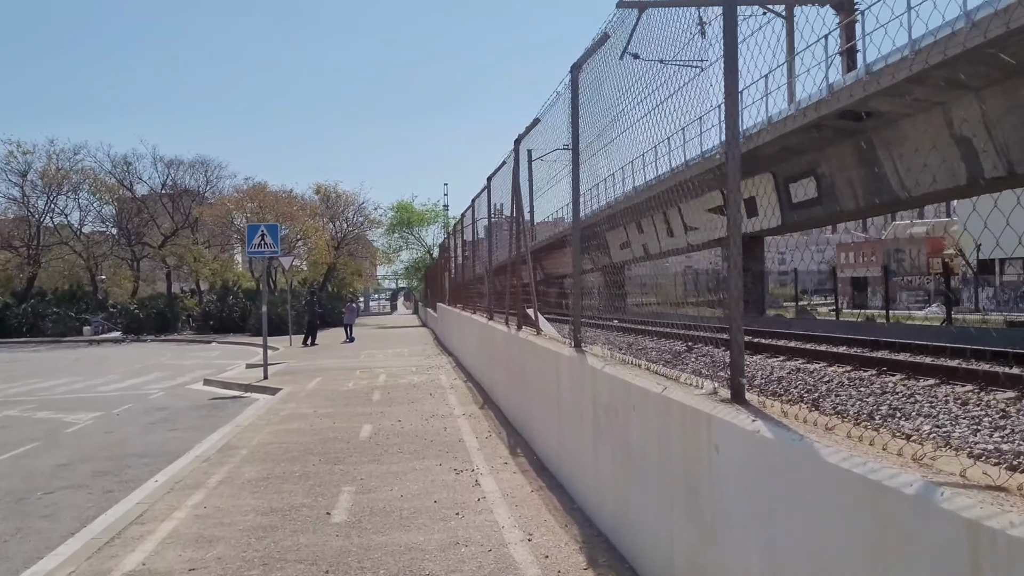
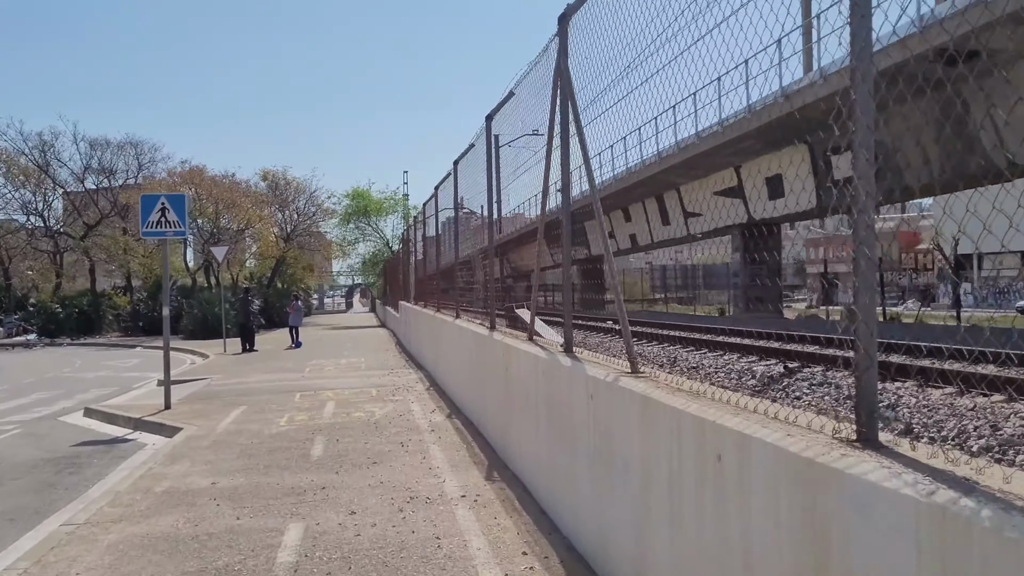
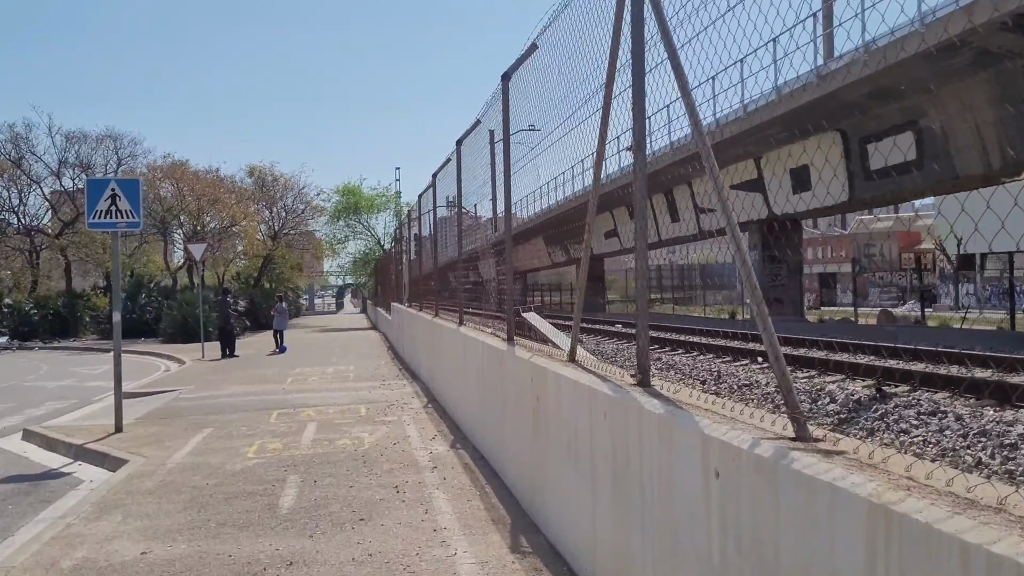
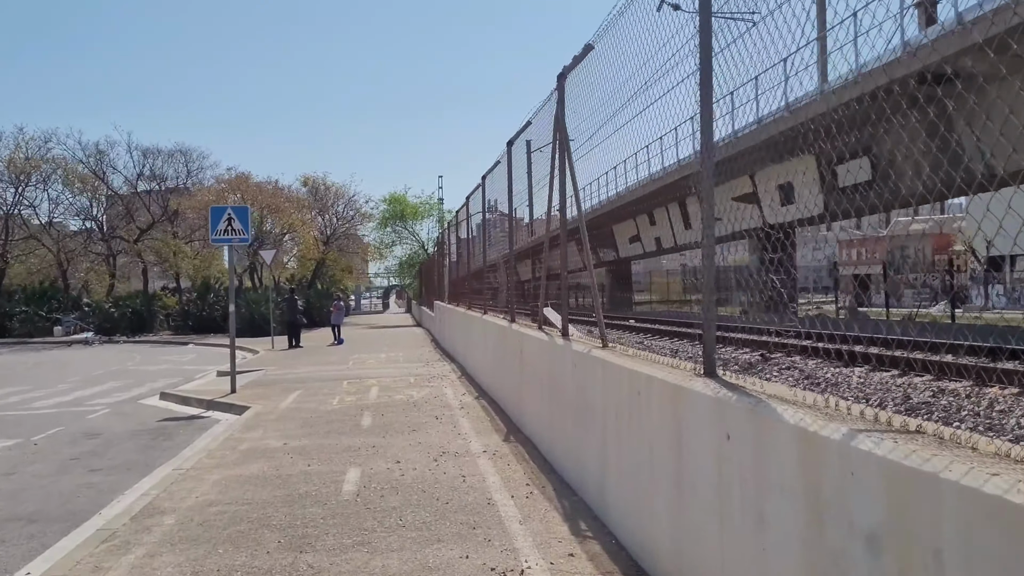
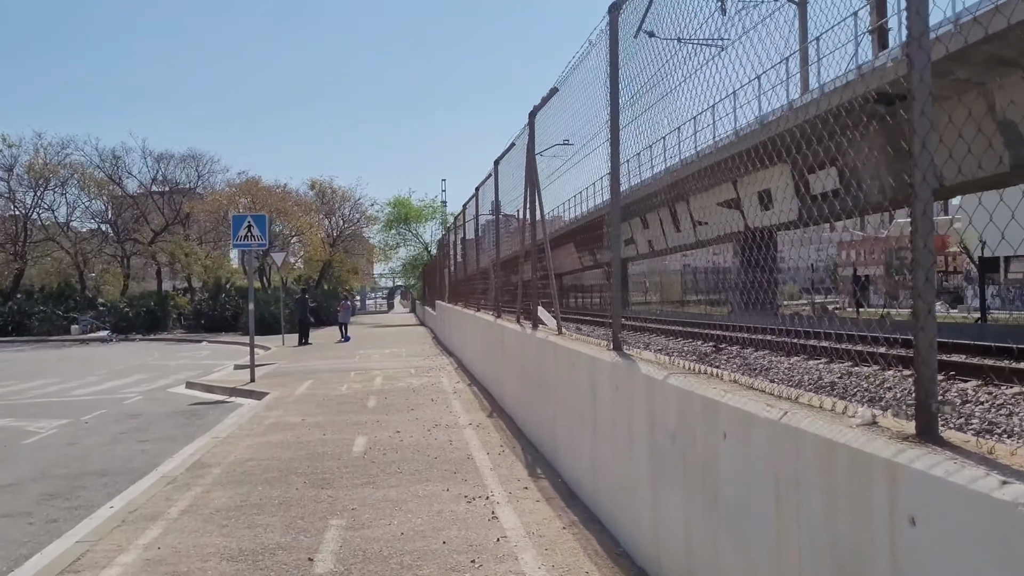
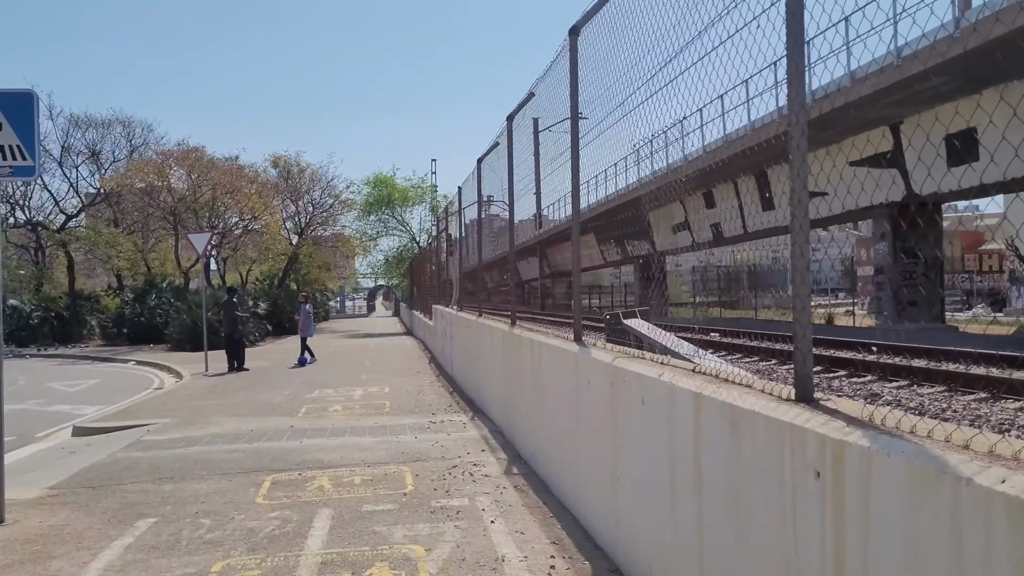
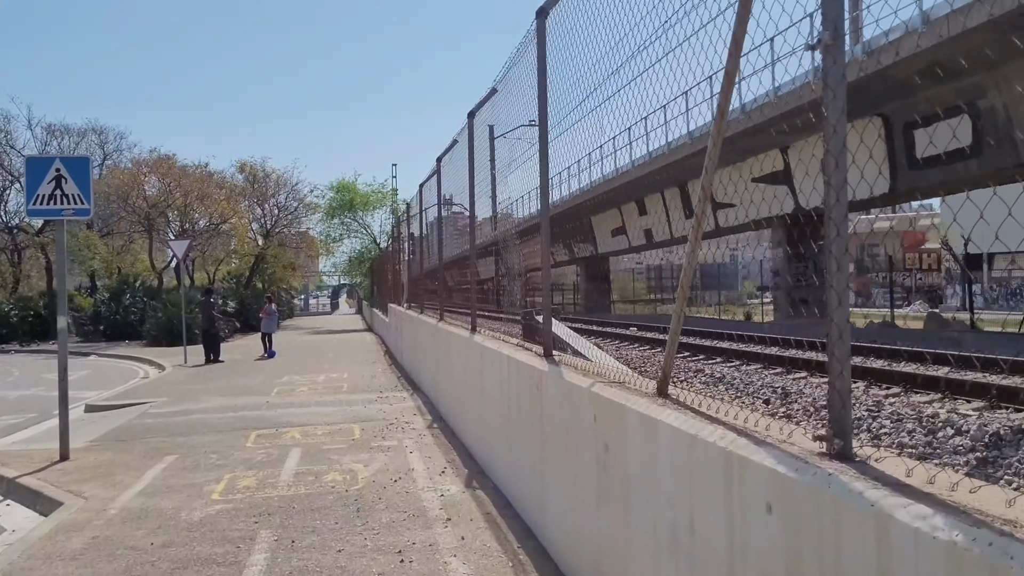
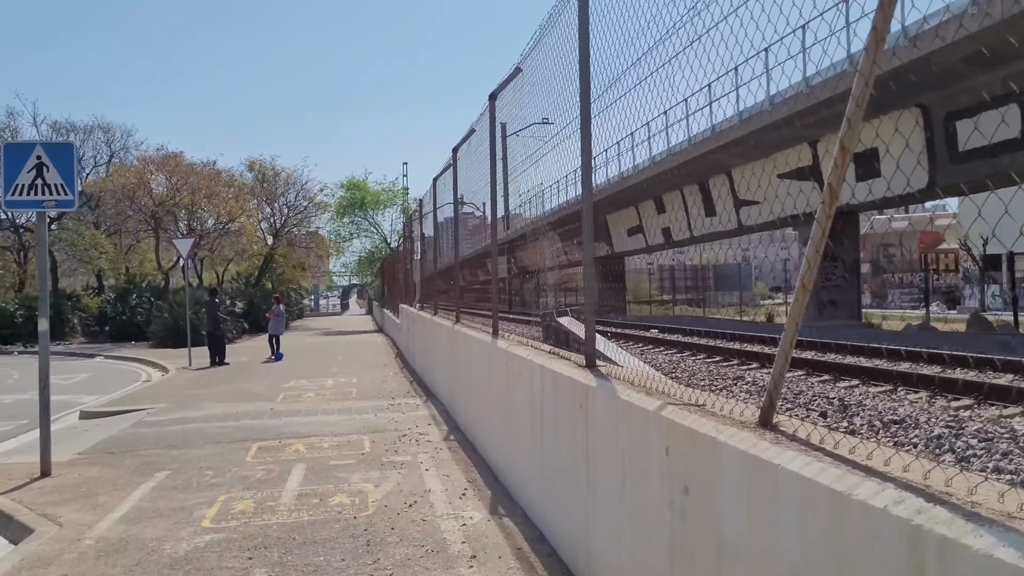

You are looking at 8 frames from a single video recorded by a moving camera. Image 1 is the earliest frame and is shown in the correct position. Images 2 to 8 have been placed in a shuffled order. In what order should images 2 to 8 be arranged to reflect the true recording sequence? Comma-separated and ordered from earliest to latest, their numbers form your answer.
5, 4, 2, 3, 7, 8, 6
